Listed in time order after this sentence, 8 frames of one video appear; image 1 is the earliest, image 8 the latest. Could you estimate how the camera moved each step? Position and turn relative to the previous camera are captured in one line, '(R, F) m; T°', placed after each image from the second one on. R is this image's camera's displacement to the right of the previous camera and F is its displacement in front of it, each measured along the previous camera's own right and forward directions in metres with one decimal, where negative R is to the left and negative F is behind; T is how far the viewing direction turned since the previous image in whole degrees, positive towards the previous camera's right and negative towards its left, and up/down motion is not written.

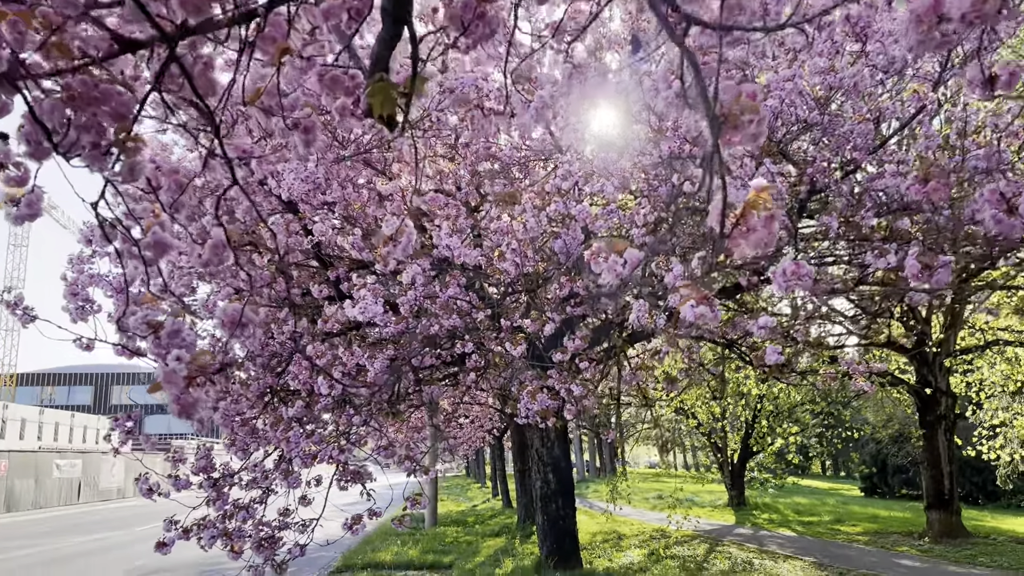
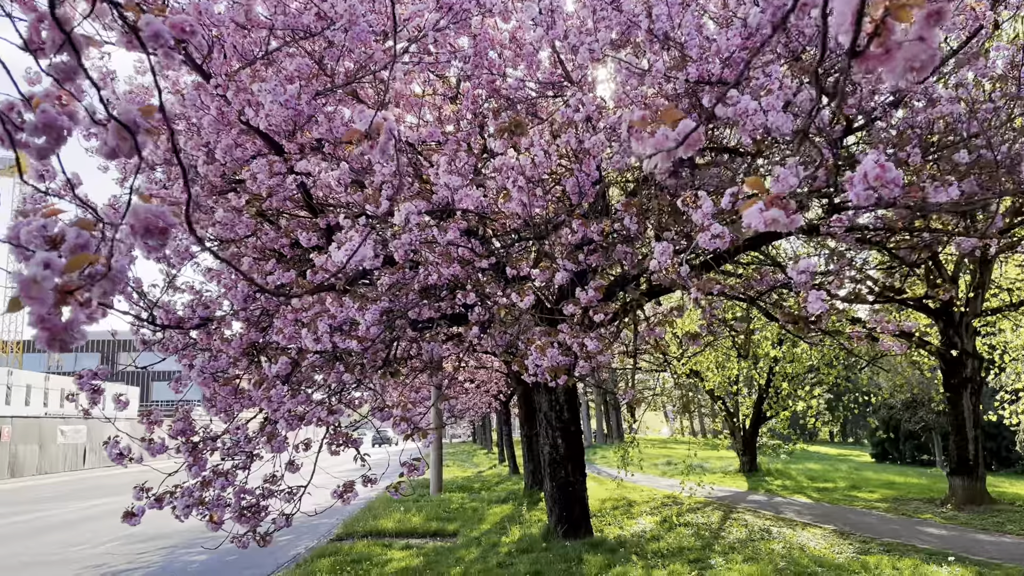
(0.0, +0.6) m; 0°
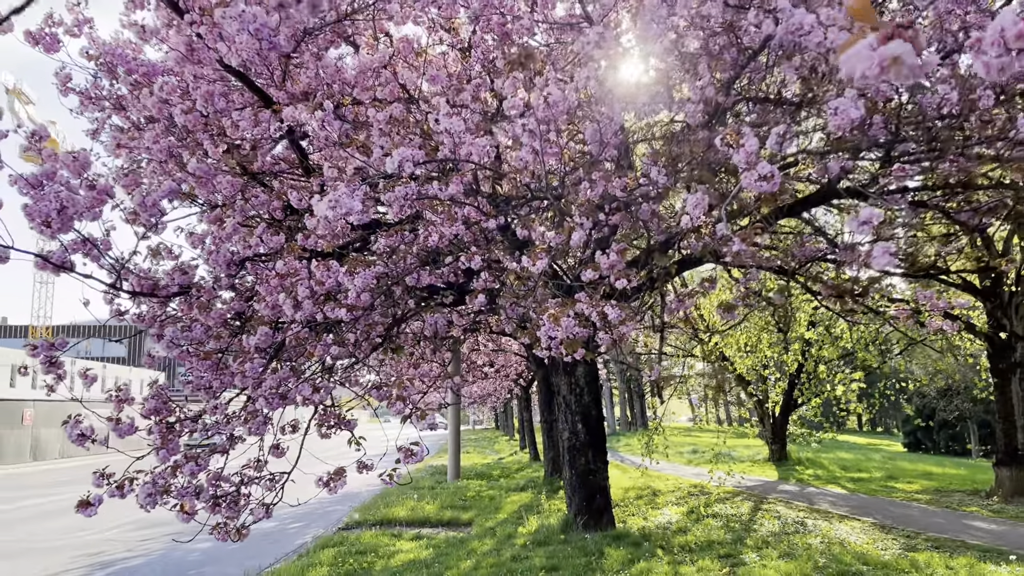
(+0.1, +0.6) m; -2°
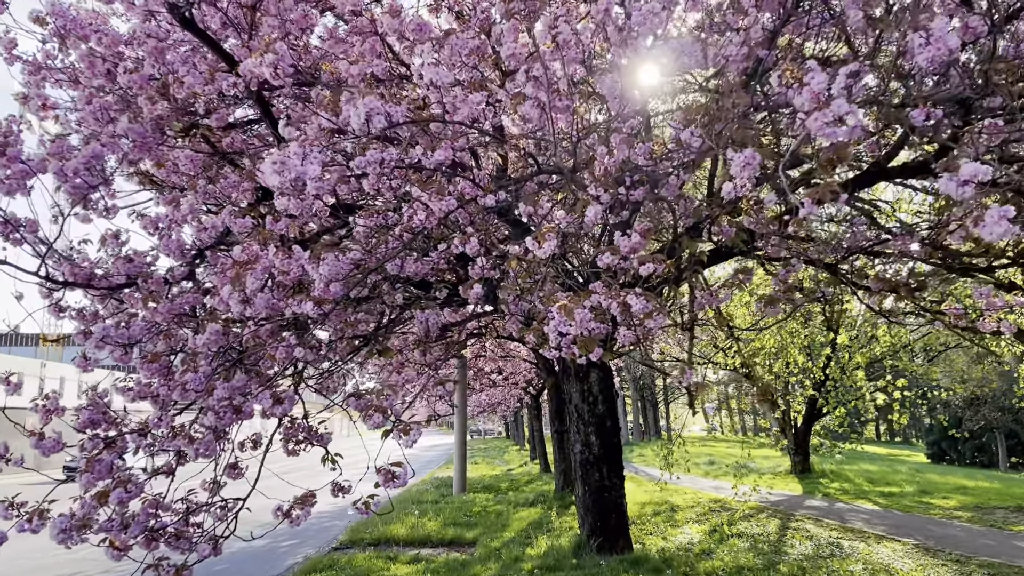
(0.0, +0.8) m; -1°
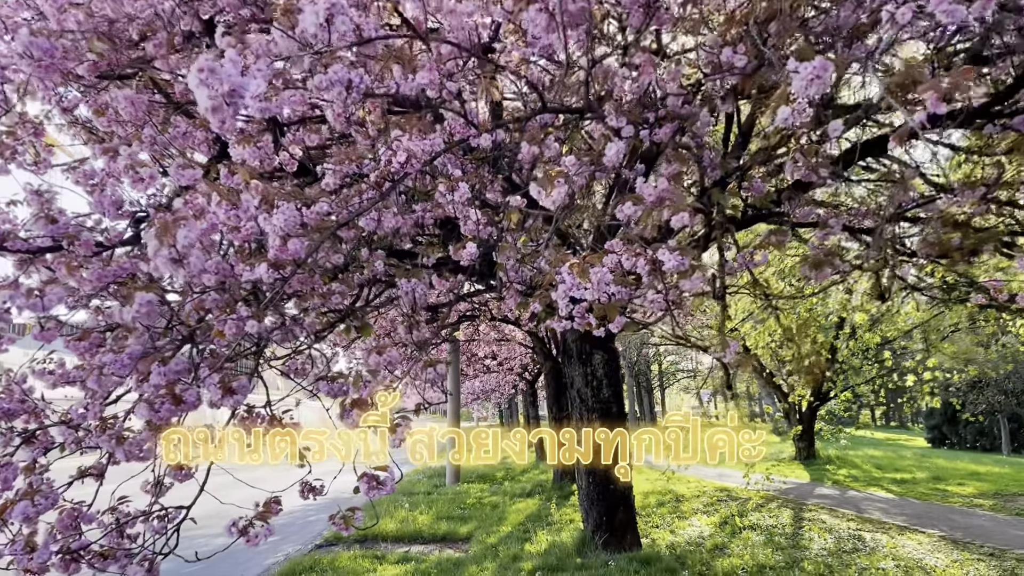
(0.0, +0.7) m; +1°
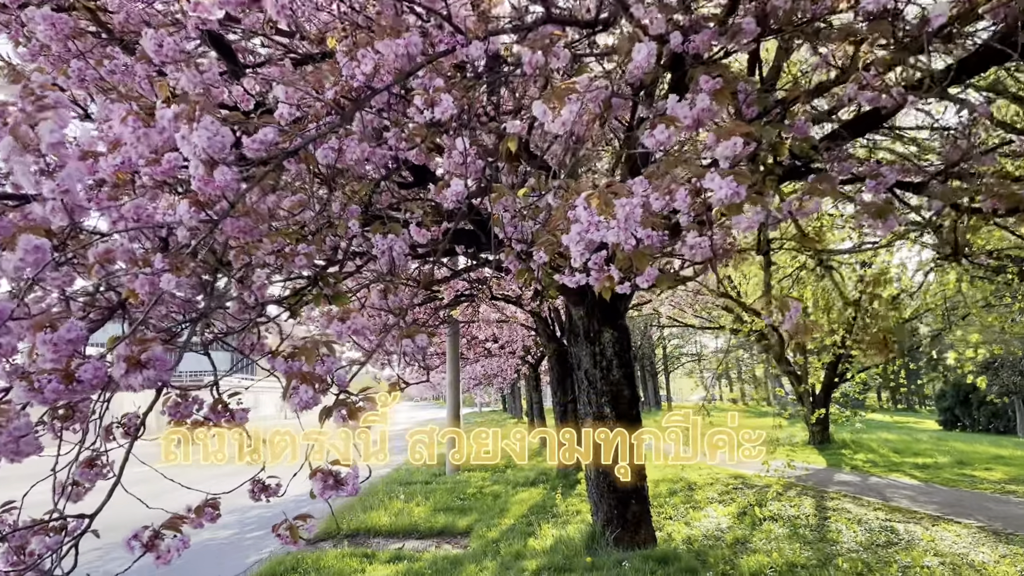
(0.0, +0.7) m; 0°
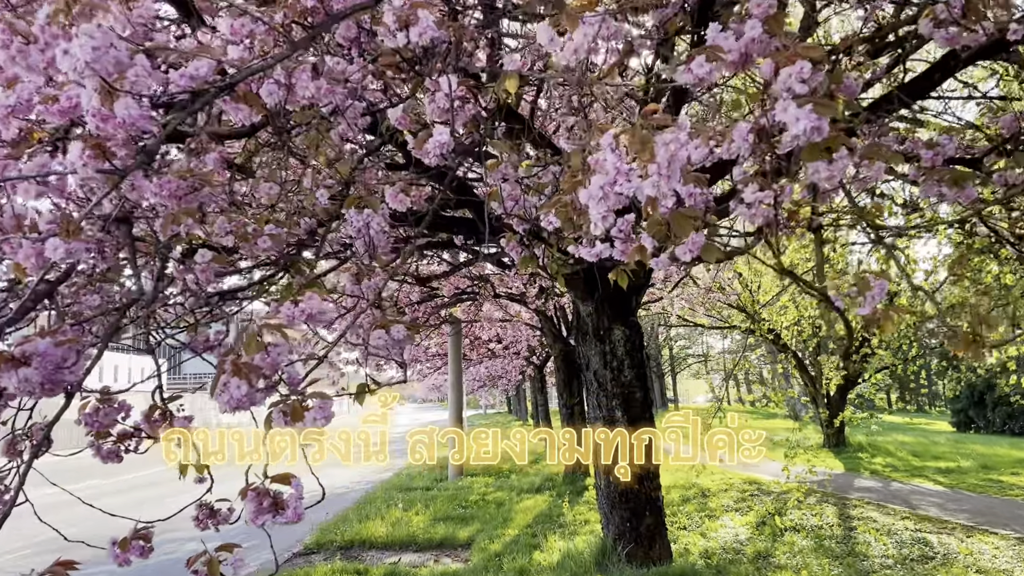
(0.0, +0.5) m; 0°
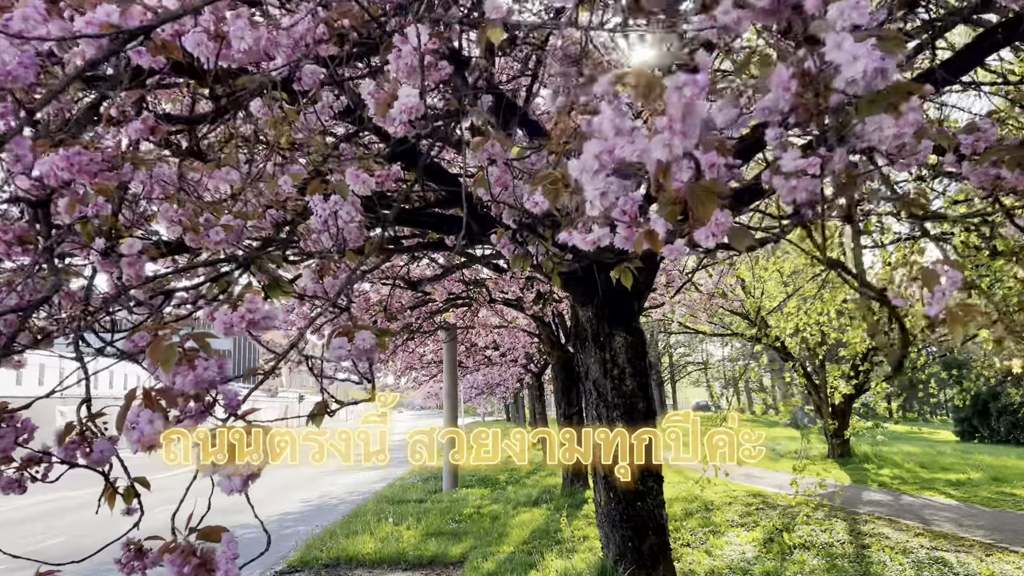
(0.0, +0.4) m; 0°
